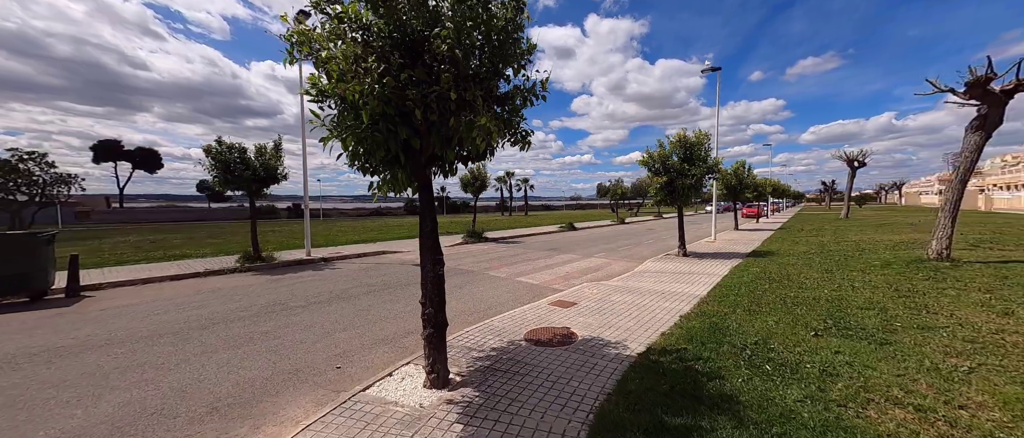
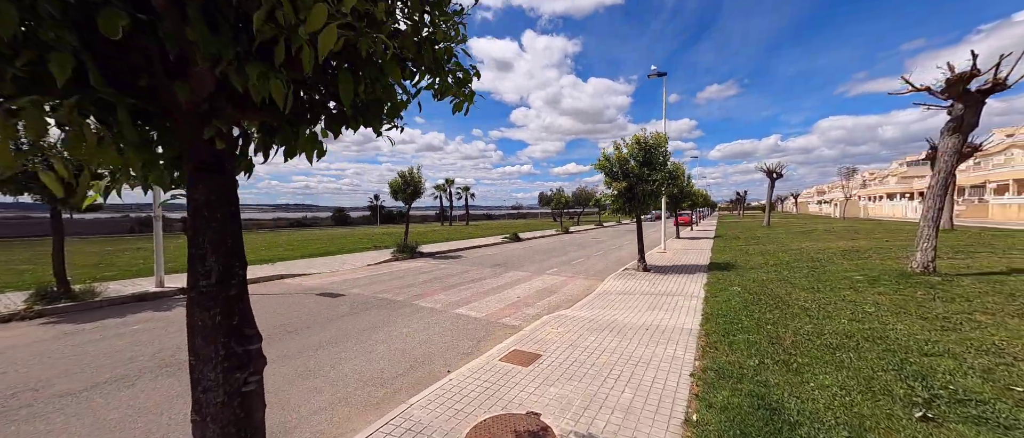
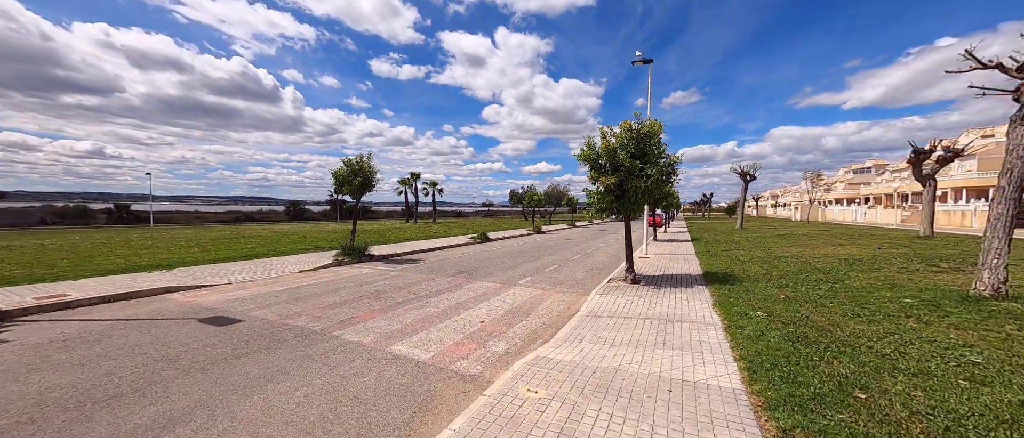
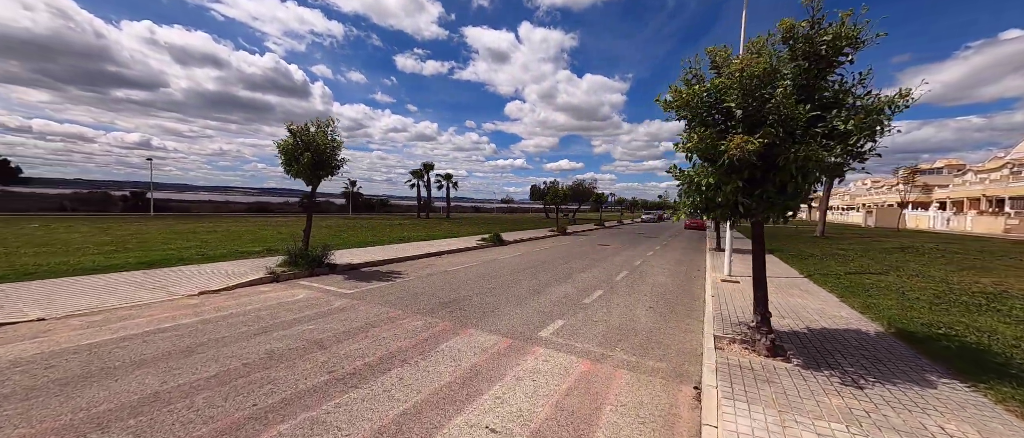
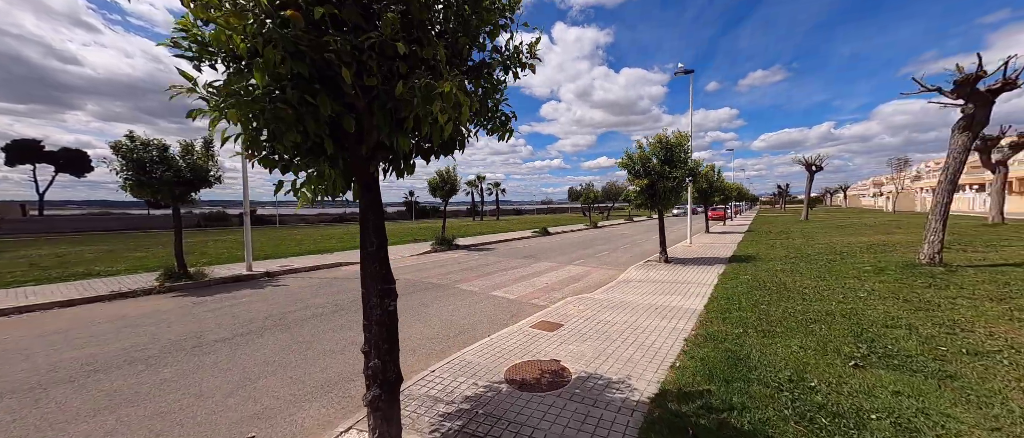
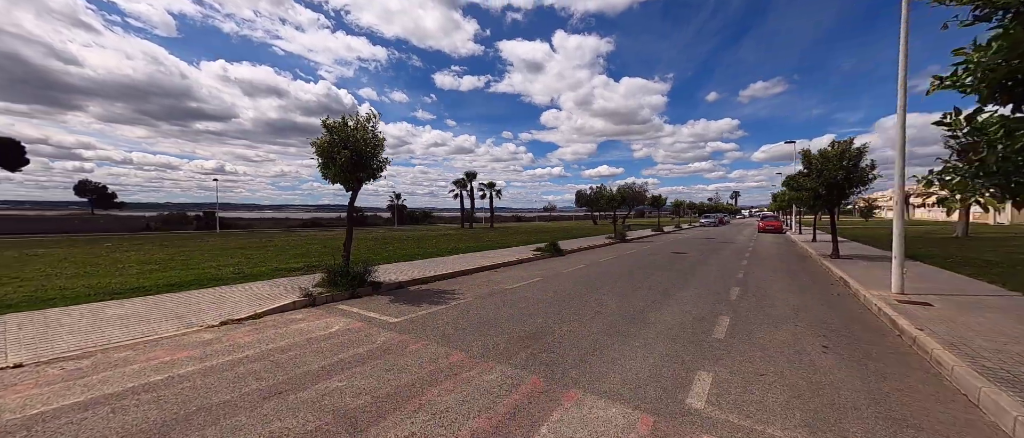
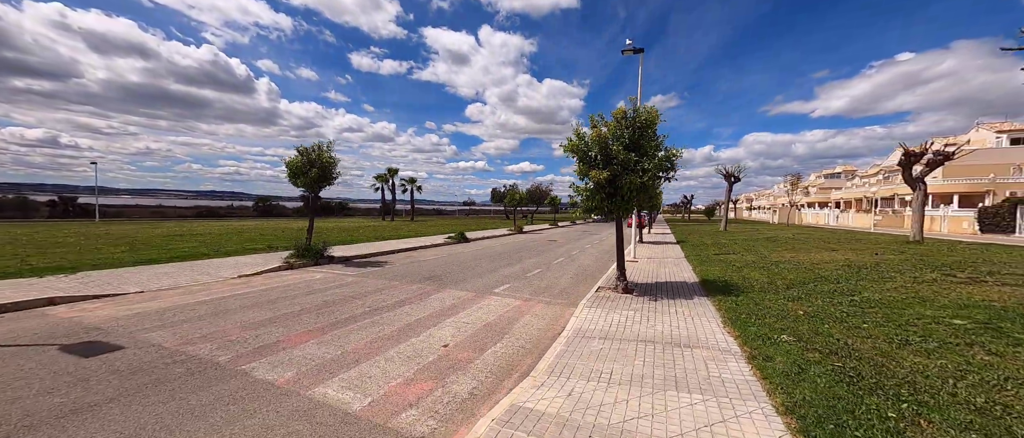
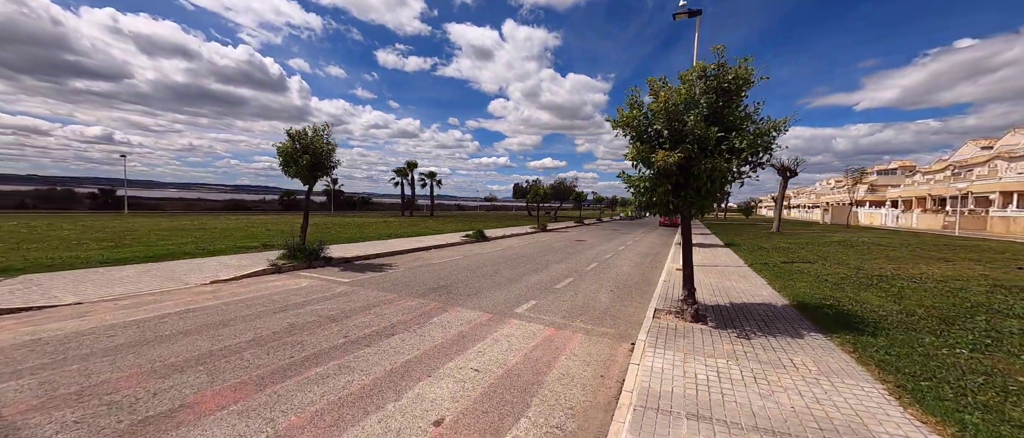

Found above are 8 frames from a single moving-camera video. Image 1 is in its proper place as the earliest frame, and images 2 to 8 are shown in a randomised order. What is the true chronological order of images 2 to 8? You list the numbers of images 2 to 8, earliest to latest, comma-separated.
5, 2, 3, 7, 8, 4, 6
